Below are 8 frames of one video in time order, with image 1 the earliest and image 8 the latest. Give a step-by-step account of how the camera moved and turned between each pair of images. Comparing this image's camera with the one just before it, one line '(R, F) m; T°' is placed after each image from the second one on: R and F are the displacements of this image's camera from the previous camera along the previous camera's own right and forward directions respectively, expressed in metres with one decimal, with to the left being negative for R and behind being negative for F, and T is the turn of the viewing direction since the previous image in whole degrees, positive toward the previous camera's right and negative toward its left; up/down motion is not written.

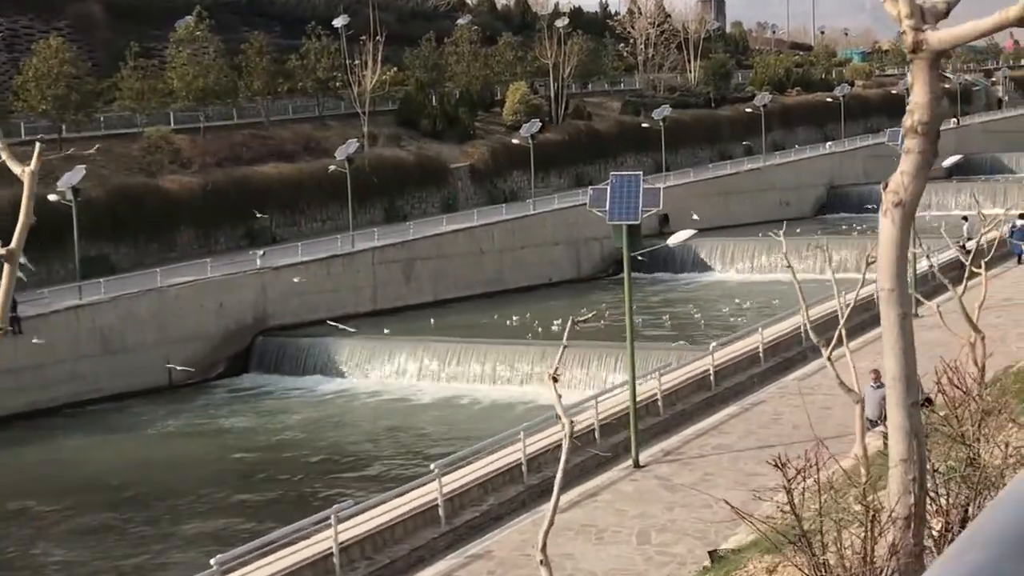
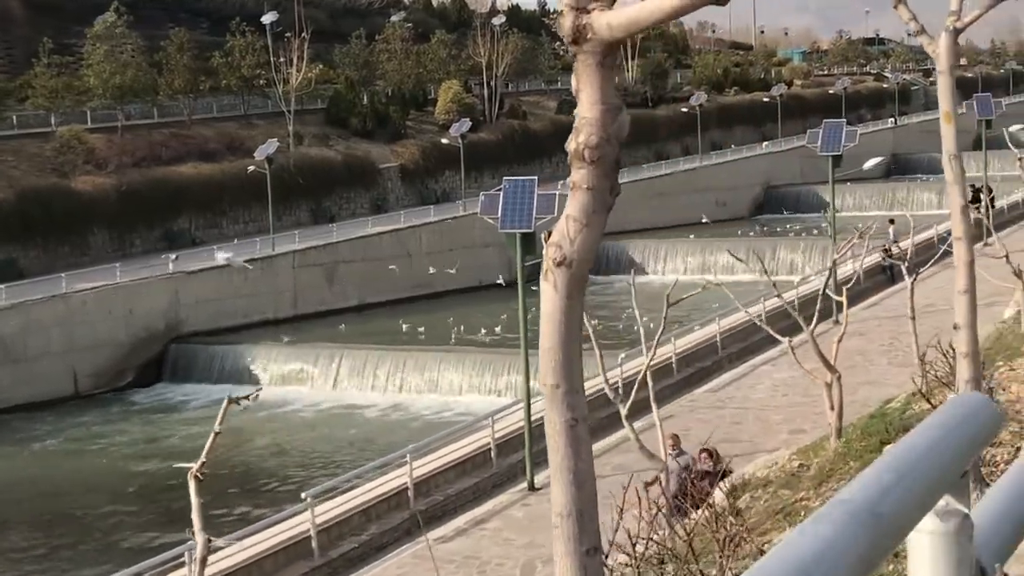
(+0.5, +0.7) m; +2°
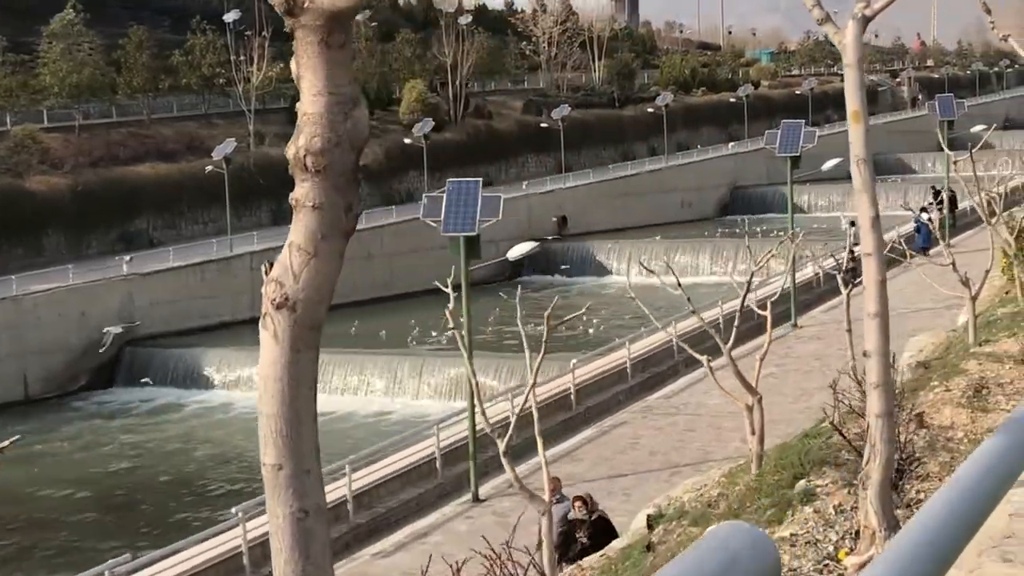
(+0.2, +0.3) m; +1°
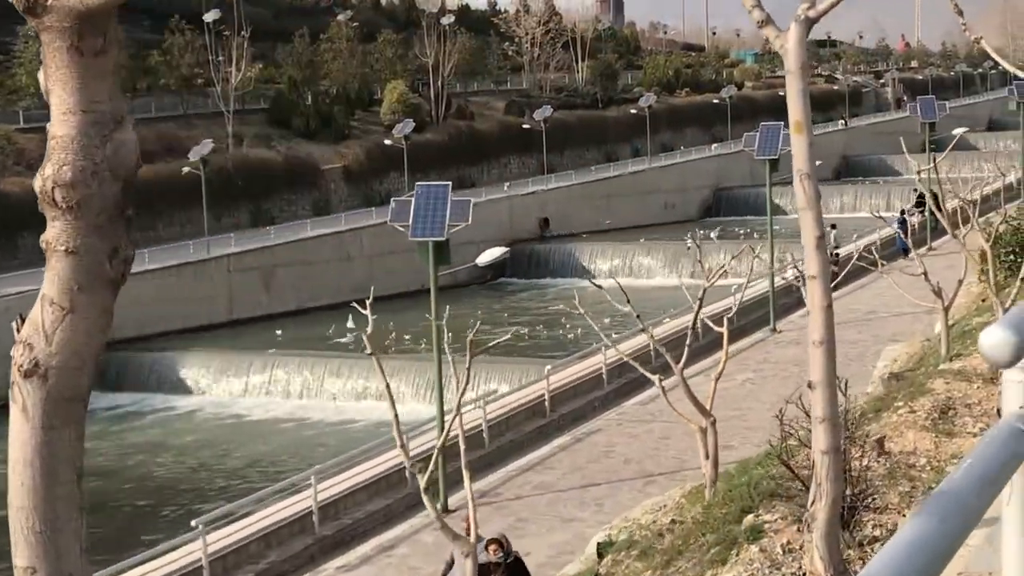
(+0.1, +0.2) m; +1°
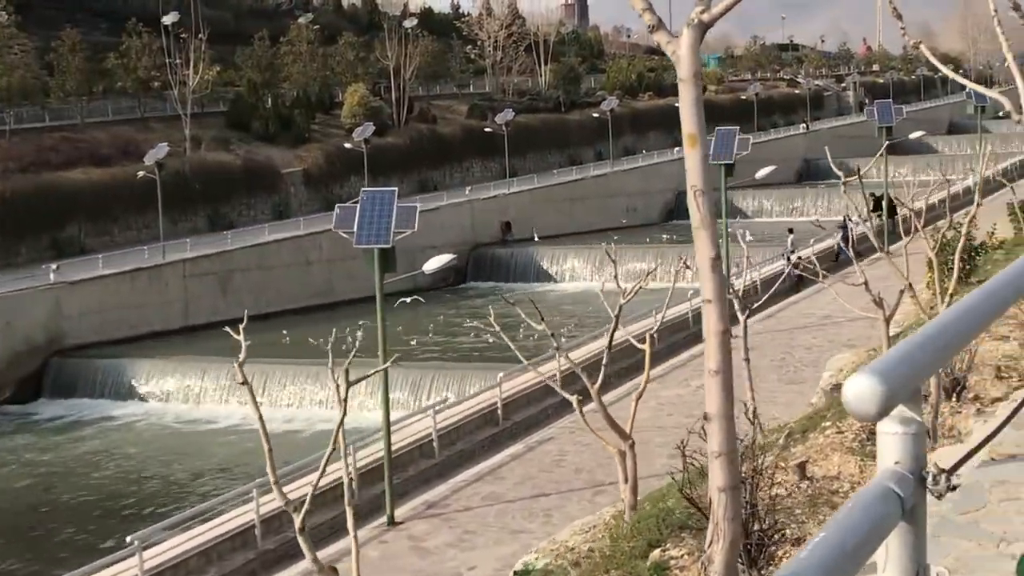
(+0.2, +0.2) m; +1°
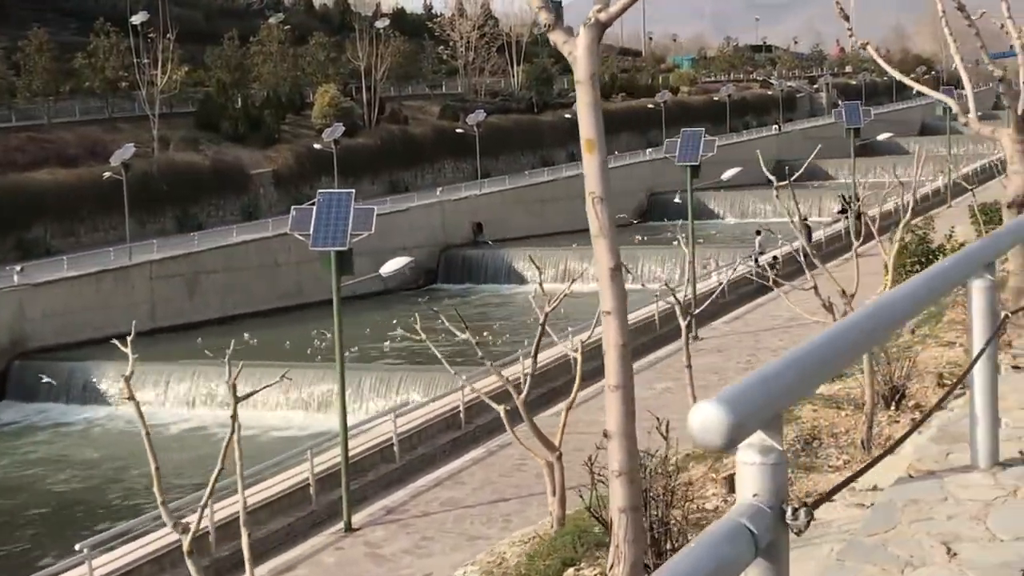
(+0.1, +0.1) m; +1°
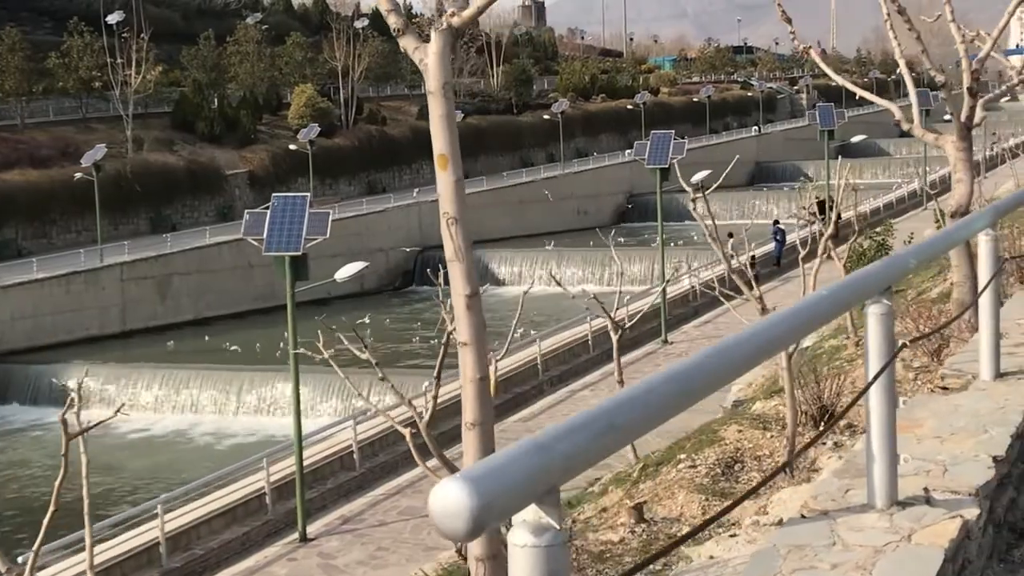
(+0.2, +0.2) m; +1°
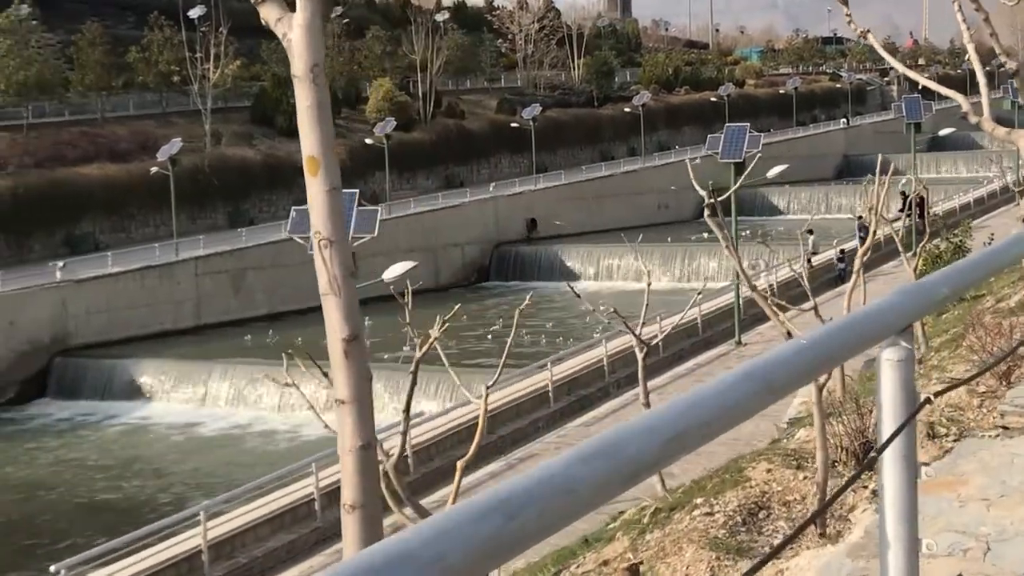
(+0.2, +0.4) m; -4°
